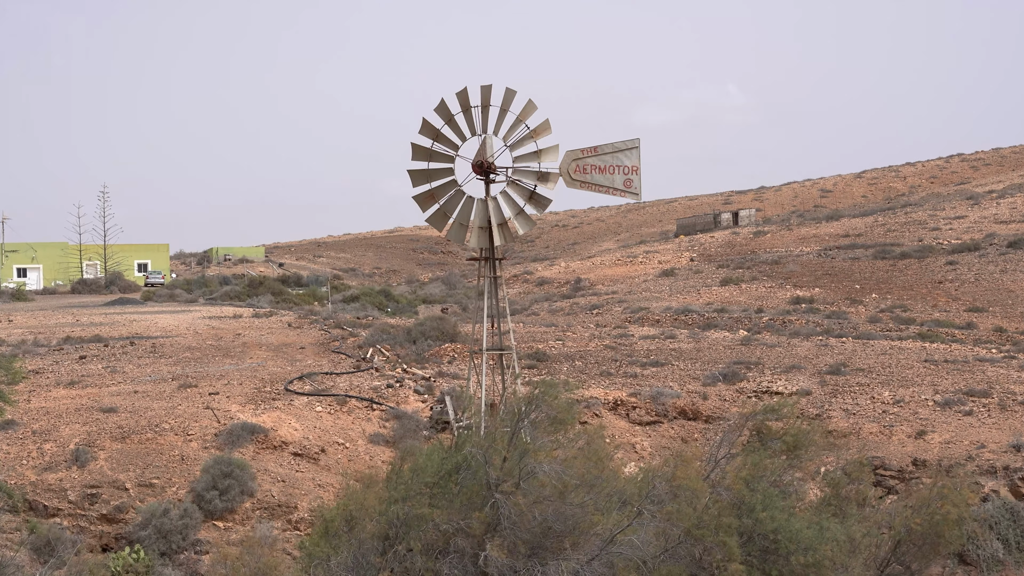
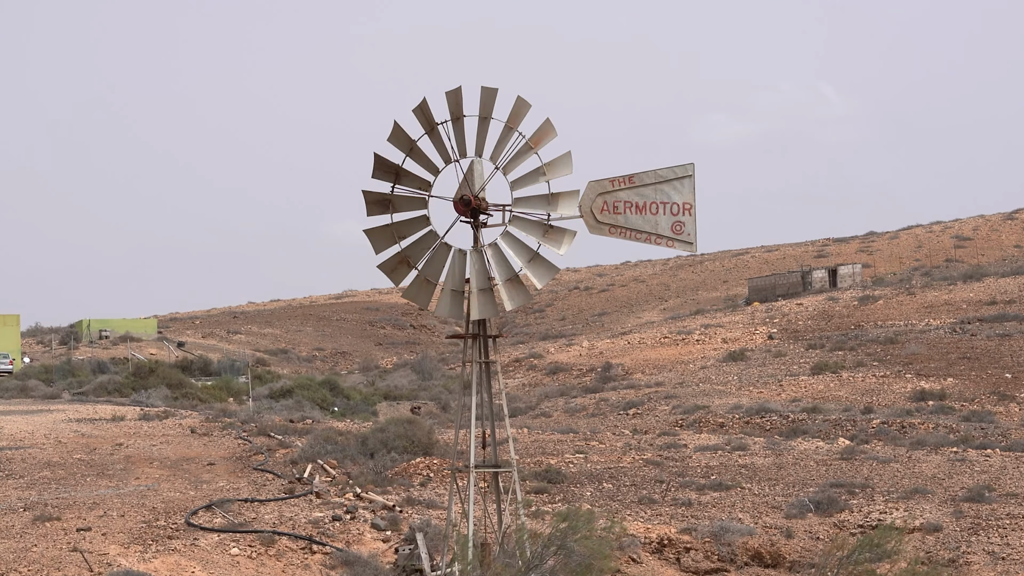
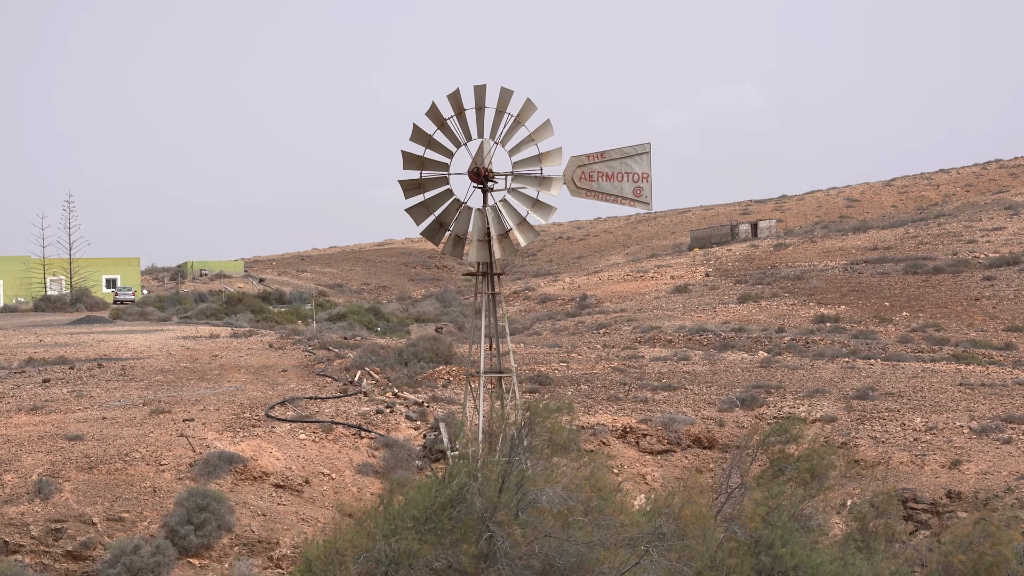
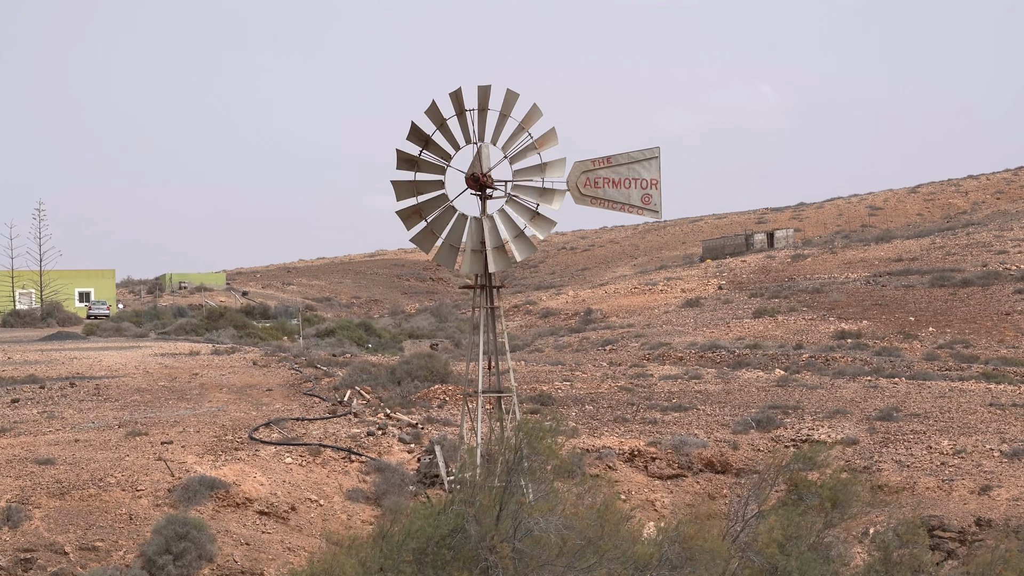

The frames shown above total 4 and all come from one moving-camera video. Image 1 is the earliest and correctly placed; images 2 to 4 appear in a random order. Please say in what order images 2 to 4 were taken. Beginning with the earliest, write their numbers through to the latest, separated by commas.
3, 4, 2
